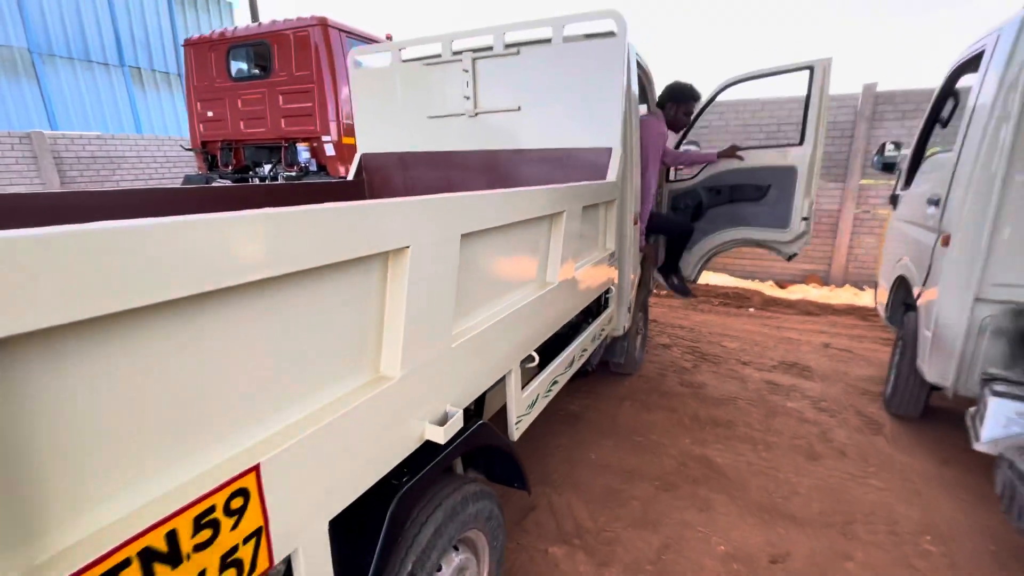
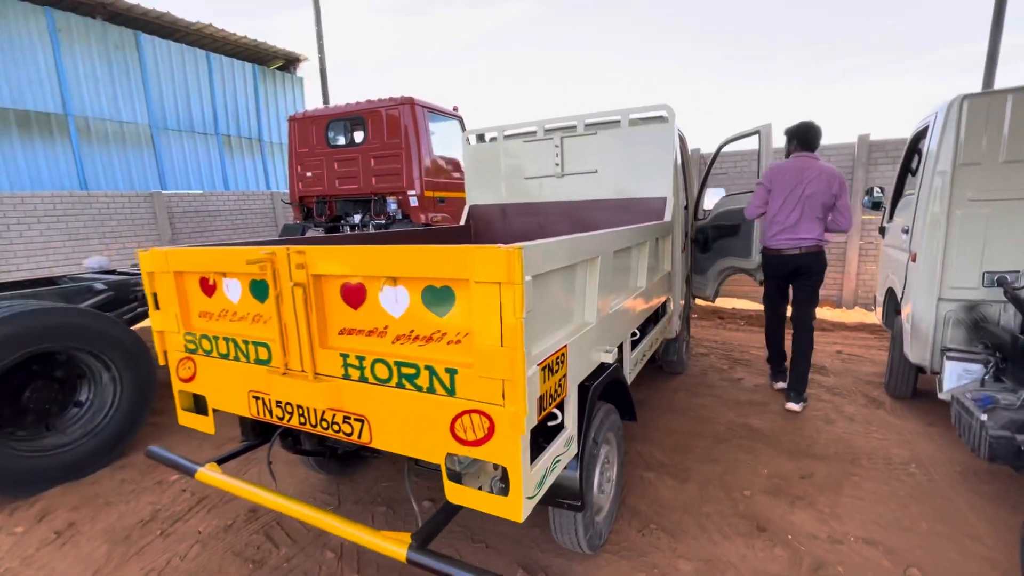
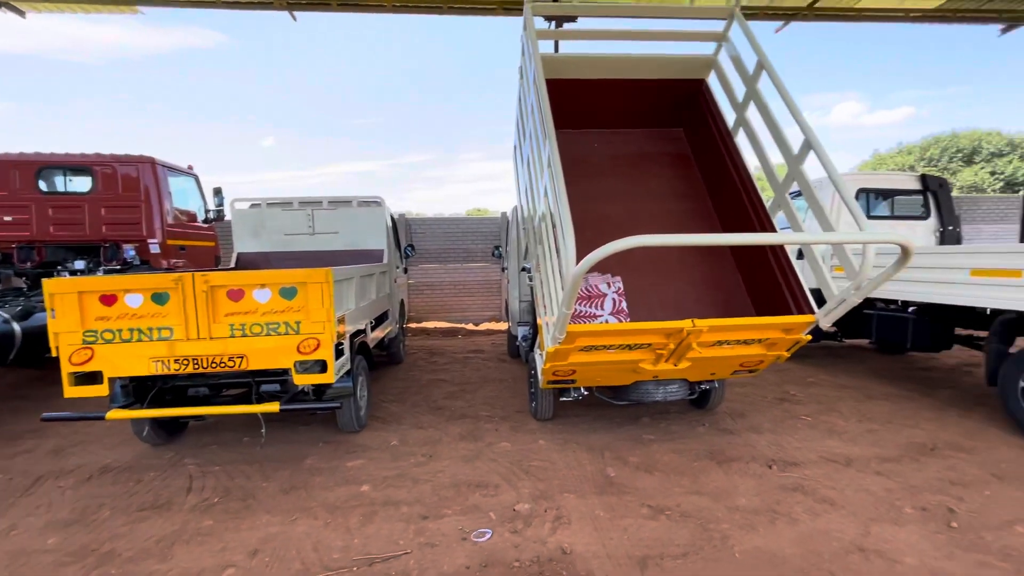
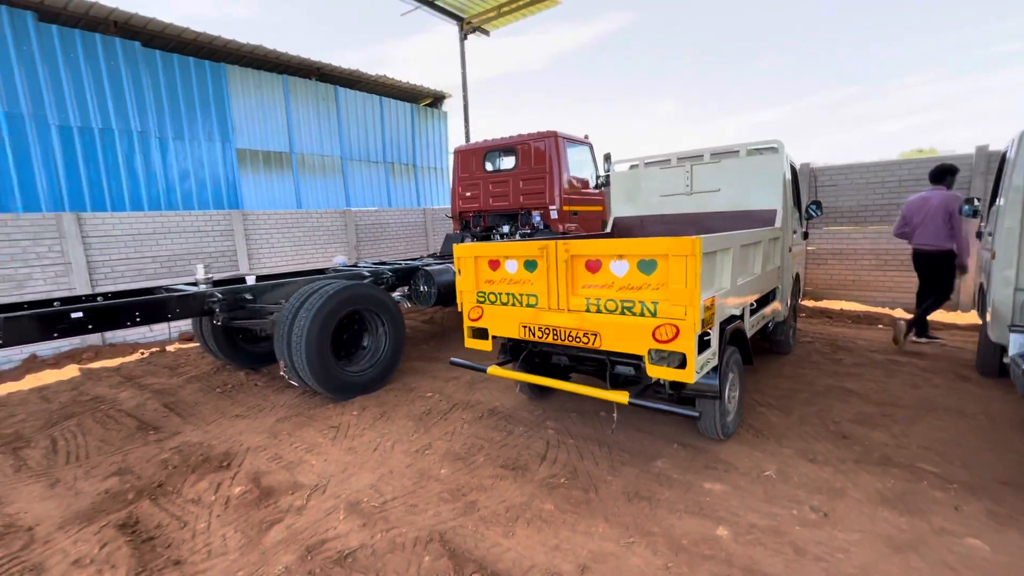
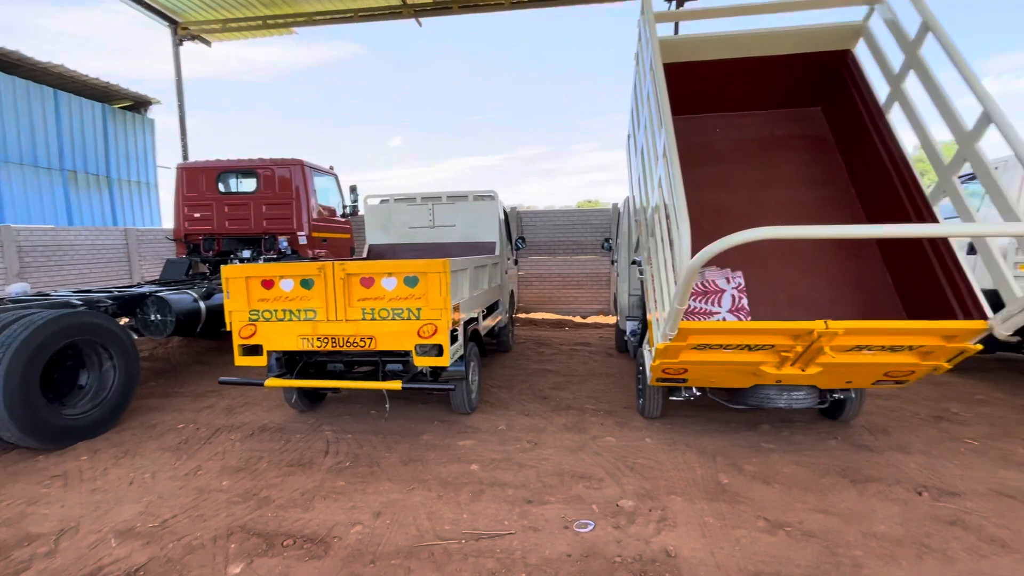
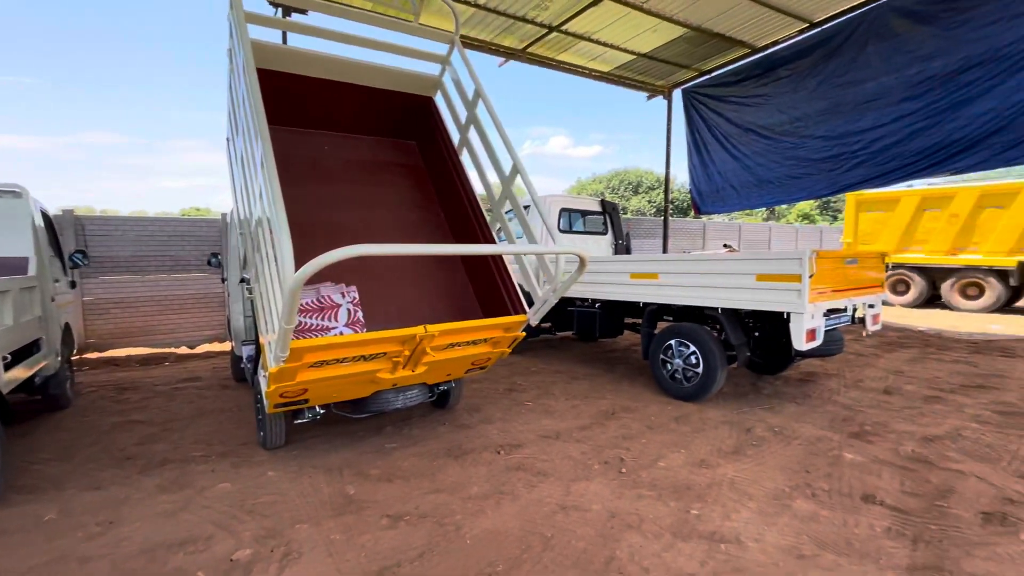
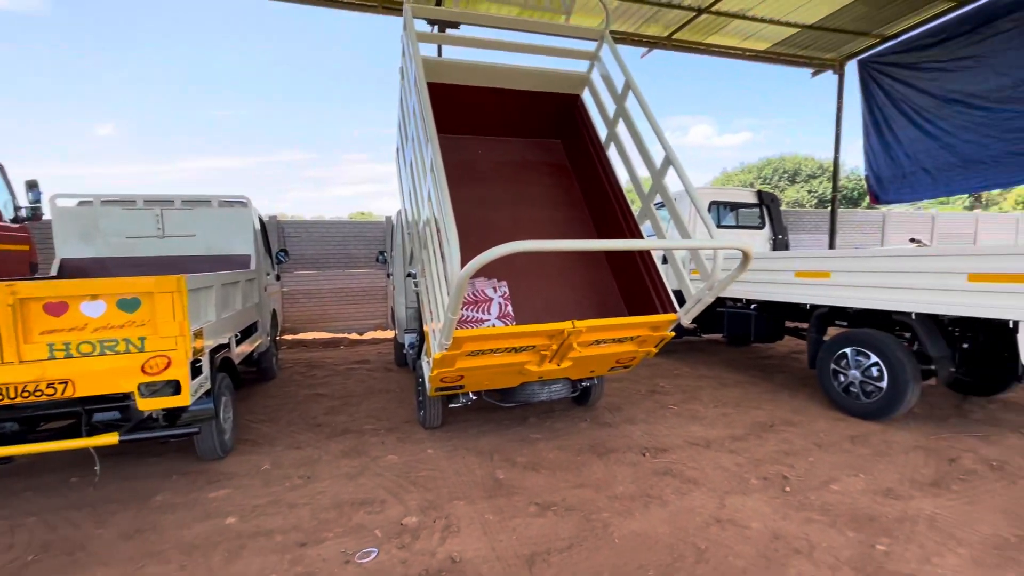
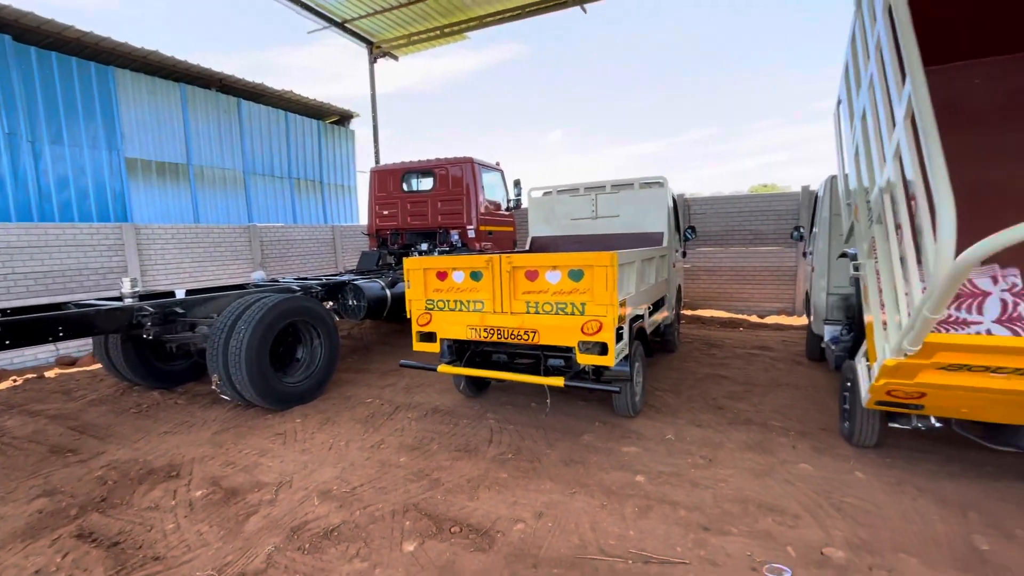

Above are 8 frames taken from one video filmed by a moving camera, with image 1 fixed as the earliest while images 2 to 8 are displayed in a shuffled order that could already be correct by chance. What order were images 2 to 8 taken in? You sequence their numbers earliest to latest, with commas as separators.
2, 4, 8, 5, 3, 7, 6
